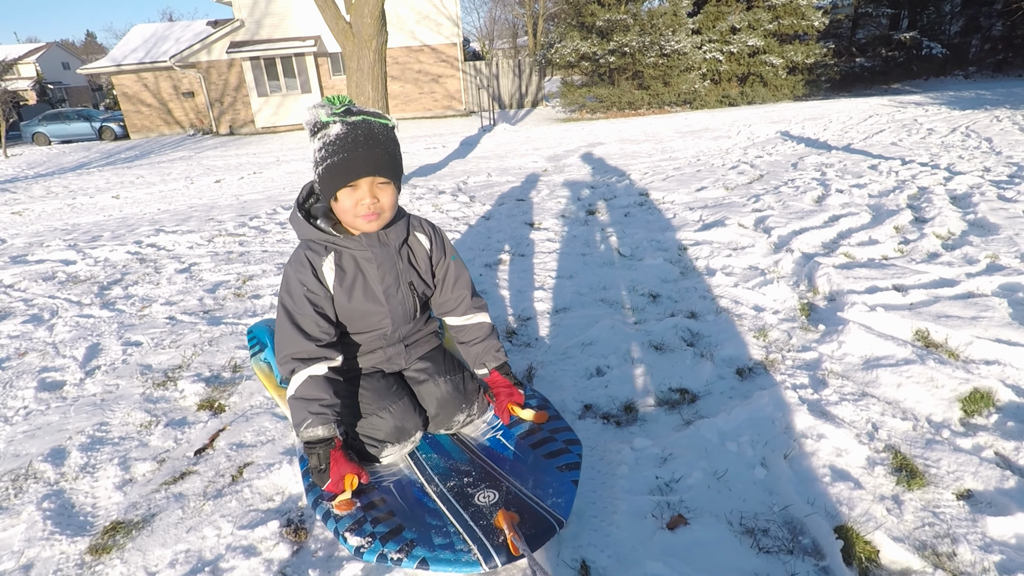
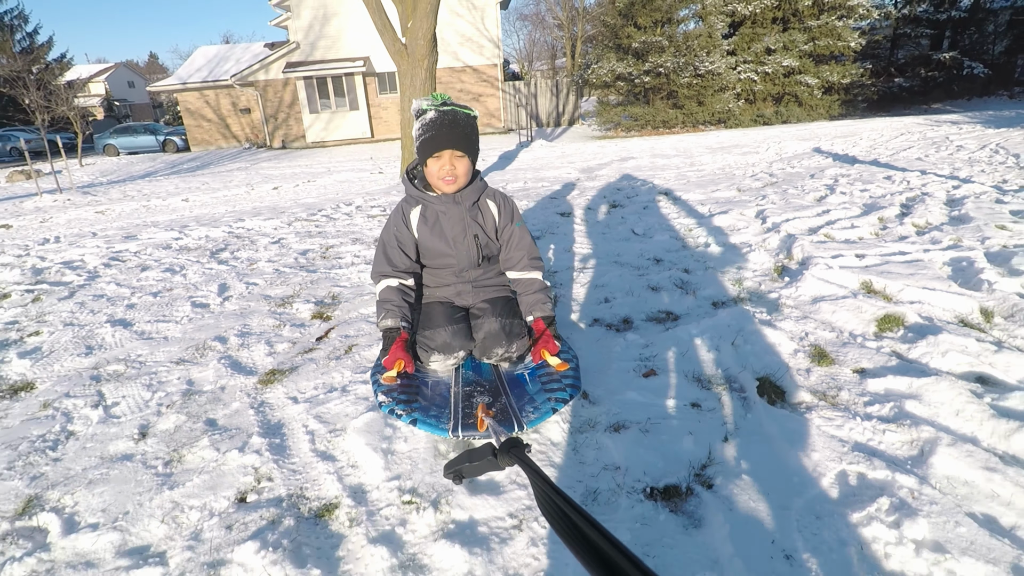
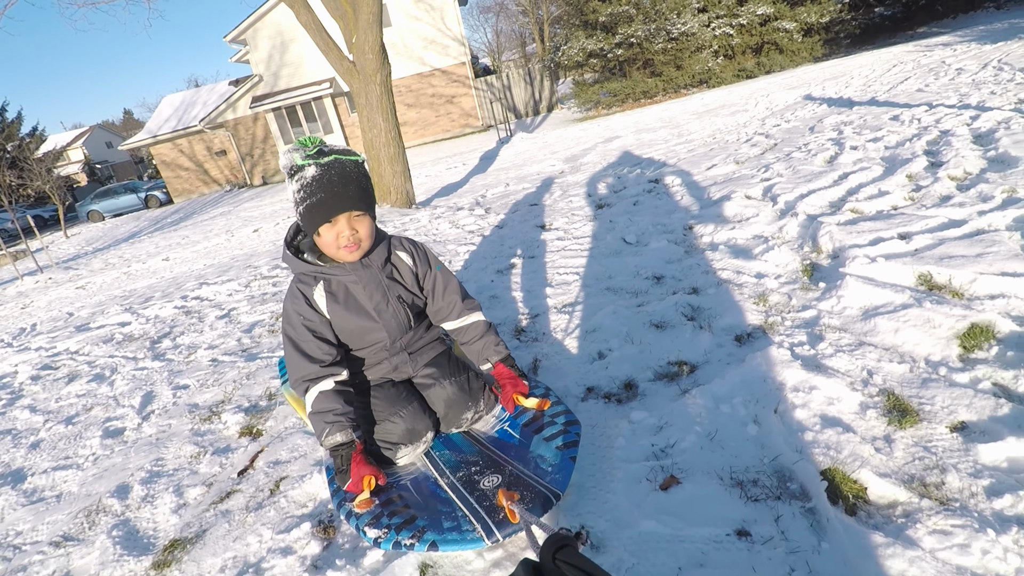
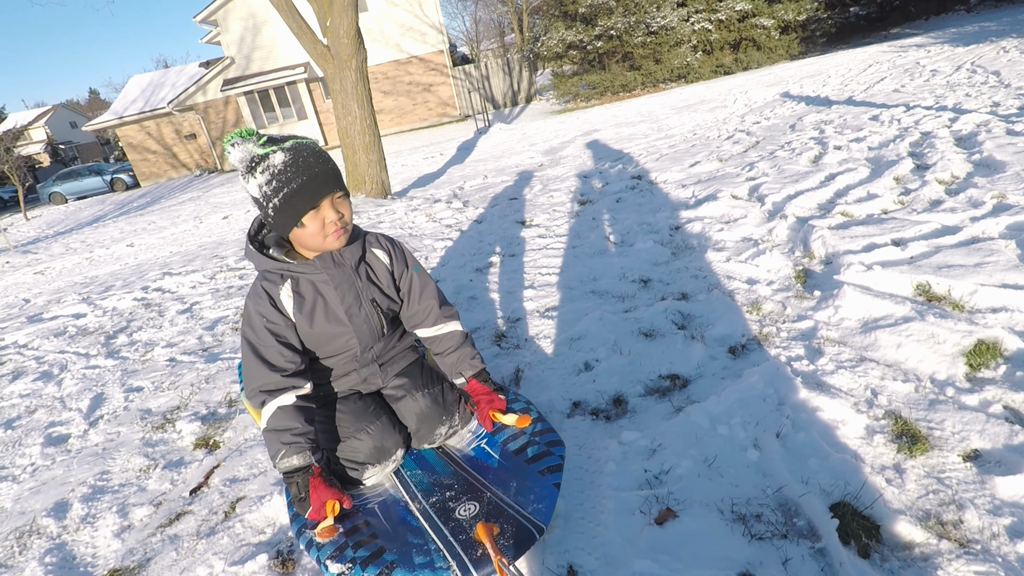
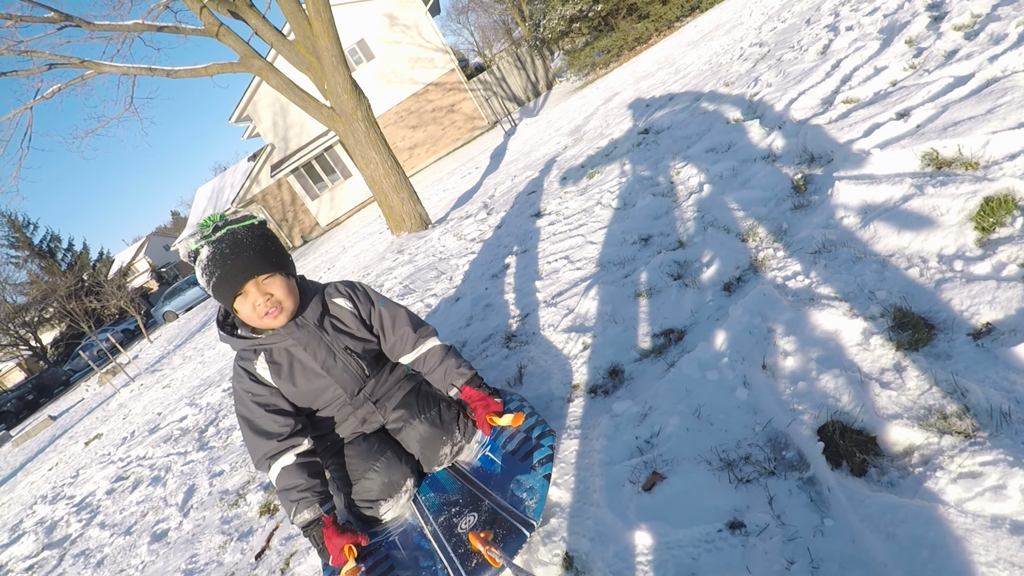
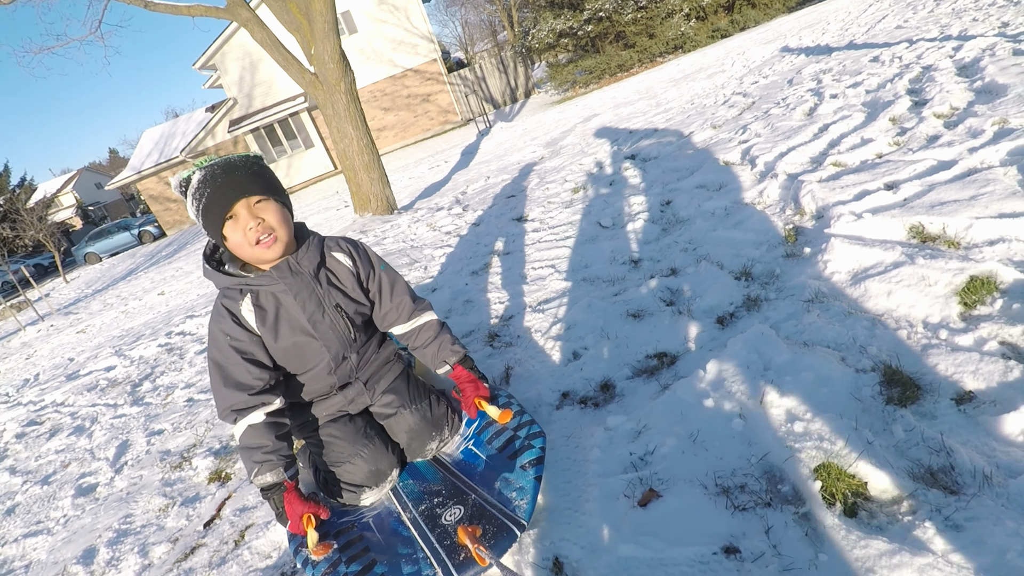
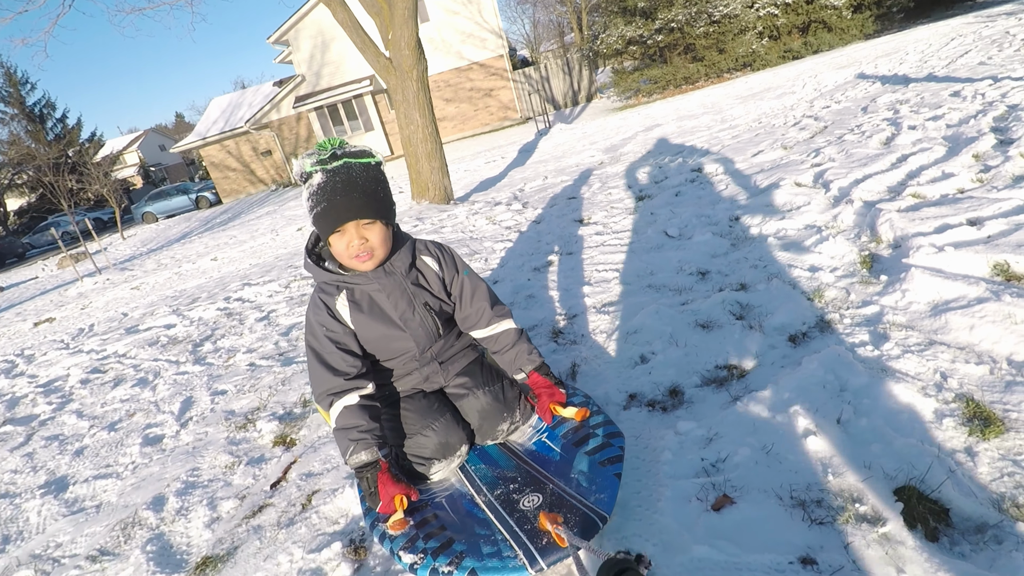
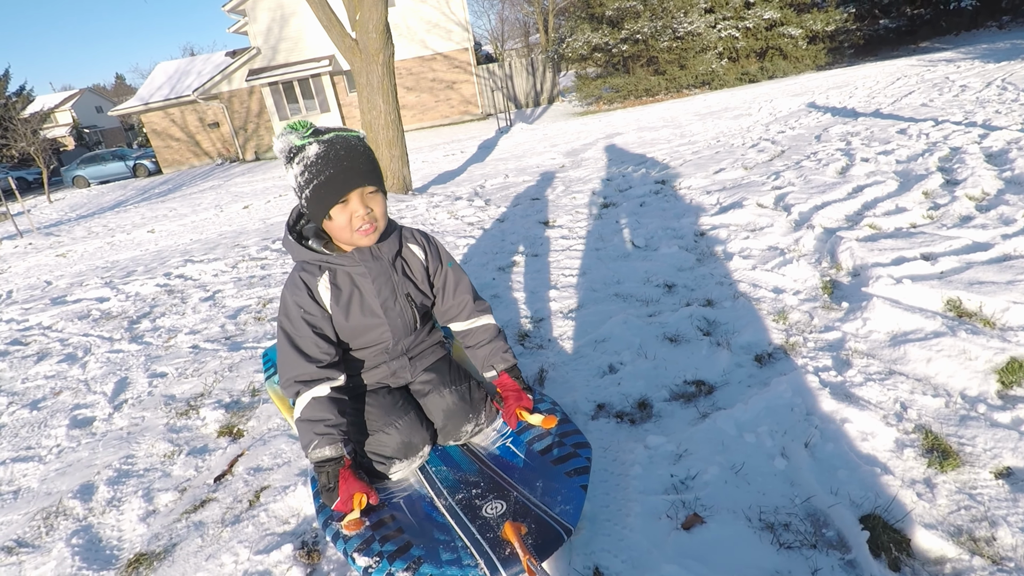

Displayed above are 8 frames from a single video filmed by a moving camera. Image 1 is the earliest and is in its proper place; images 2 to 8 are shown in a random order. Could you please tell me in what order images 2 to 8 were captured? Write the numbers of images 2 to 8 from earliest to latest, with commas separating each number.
4, 8, 6, 5, 7, 3, 2
